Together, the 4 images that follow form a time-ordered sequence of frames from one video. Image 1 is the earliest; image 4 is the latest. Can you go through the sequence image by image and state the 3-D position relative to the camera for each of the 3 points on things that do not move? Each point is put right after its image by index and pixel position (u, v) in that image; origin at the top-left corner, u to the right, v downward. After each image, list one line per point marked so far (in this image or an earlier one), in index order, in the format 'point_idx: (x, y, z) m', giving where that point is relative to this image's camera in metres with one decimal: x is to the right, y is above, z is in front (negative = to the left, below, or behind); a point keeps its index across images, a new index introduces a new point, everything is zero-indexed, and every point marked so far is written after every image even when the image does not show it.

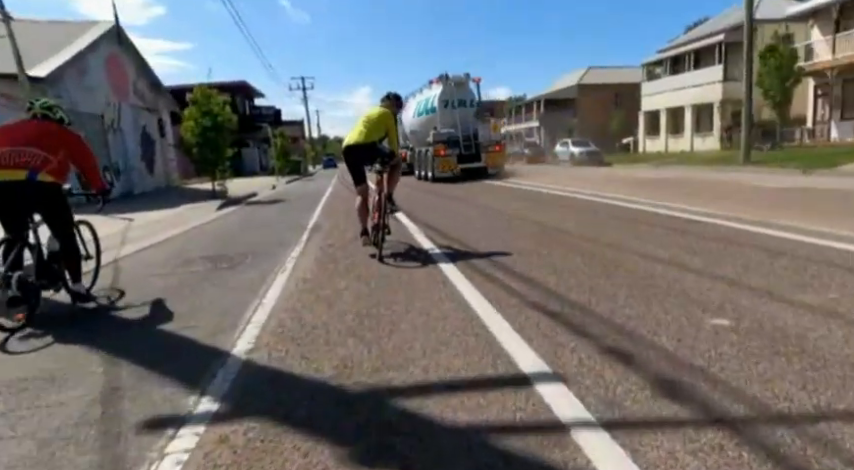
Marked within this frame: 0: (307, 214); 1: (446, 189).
0: (-2.8, +0.5, +12.5) m
1: (+0.5, +1.5, +18.5) m
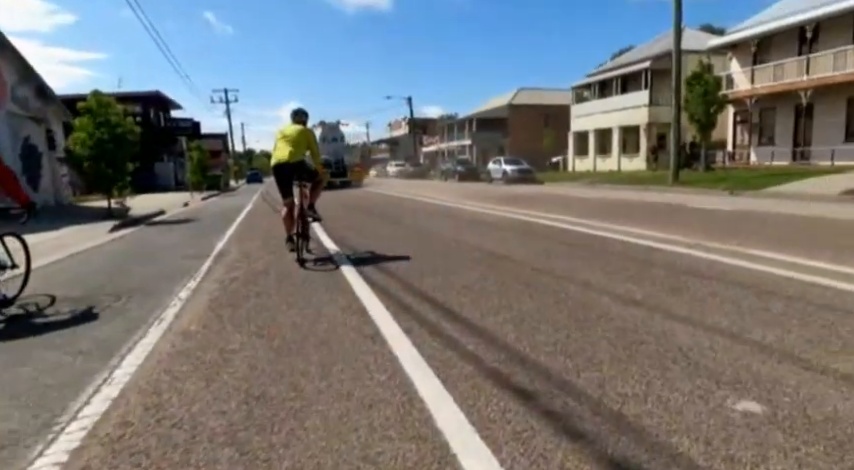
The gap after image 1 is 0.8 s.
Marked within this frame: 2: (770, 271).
0: (-4.1, -0.1, +10.9) m
1: (-1.6, +0.8, +17.2) m
2: (+3.9, -0.4, +6.3) m
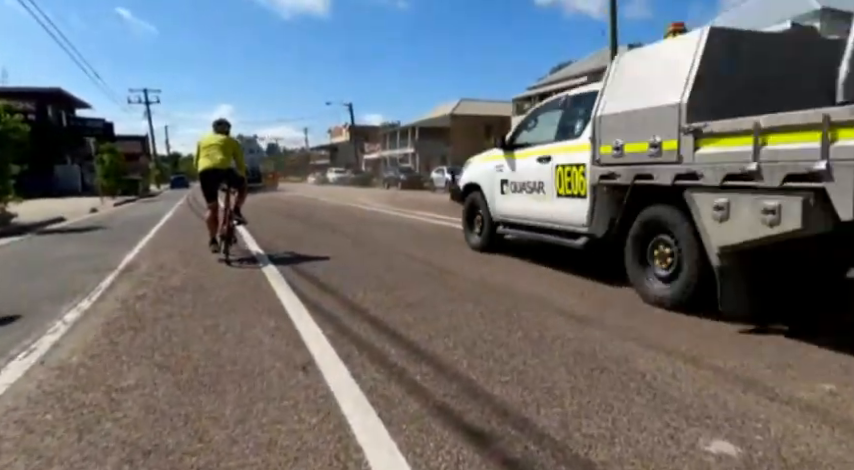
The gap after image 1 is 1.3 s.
0: (-5.2, -0.2, +9.9) m
1: (-3.3, +0.6, +16.5) m
2: (+3.2, -0.6, +6.3) m
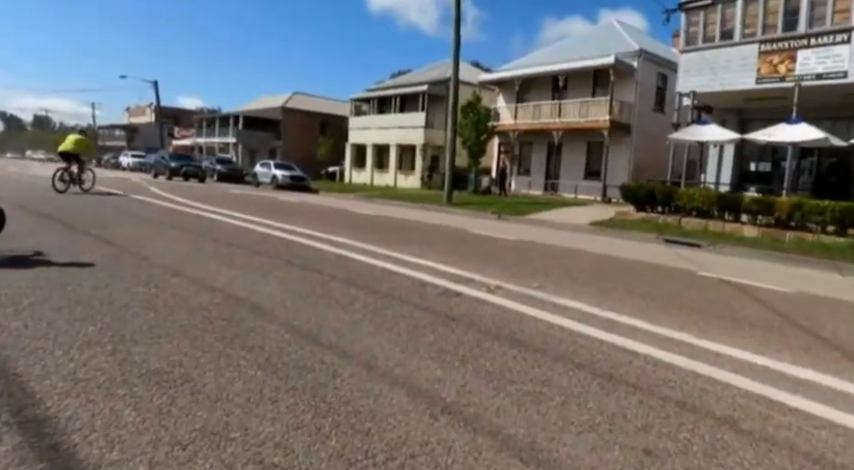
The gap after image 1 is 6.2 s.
0: (-7.7, -0.2, +6.2) m
1: (-7.7, +0.6, +13.1) m
2: (+1.4, -0.9, +5.1) m
